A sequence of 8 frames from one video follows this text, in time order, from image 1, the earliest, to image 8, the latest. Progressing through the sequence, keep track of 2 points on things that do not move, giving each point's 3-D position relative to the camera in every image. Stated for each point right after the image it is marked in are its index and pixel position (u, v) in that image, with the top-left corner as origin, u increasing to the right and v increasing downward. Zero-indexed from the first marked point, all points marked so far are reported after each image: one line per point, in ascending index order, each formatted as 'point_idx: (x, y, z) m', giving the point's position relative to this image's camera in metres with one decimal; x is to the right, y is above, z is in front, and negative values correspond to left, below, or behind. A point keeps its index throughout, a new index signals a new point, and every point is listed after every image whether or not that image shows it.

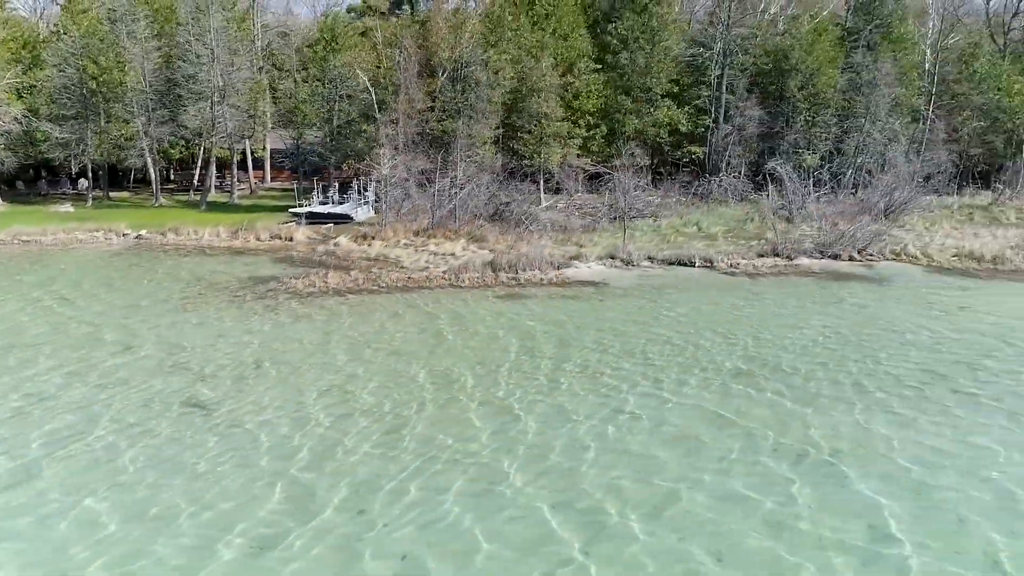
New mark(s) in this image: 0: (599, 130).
0: (+2.1, +3.8, +19.8) m
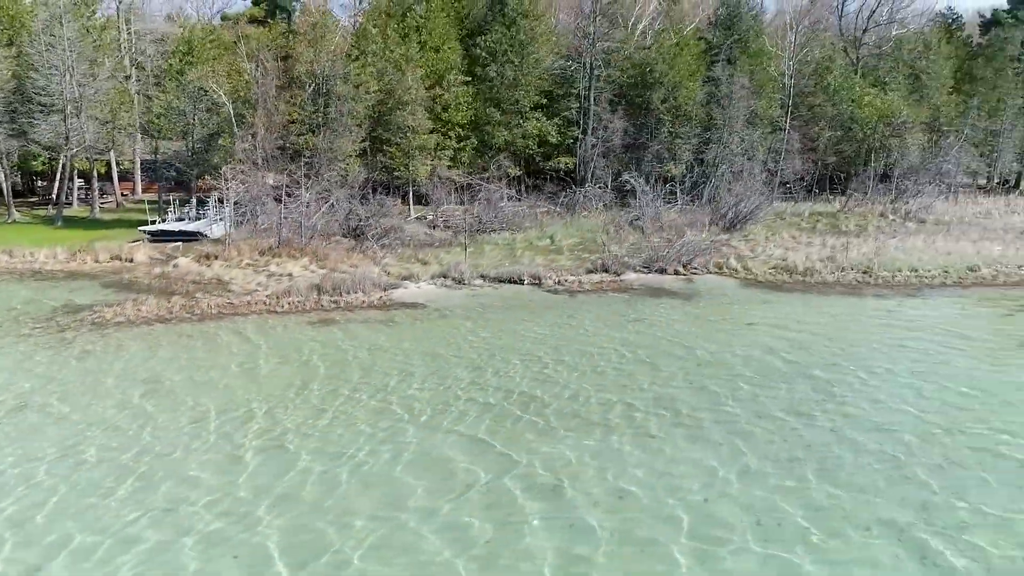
0: (-1.1, +3.6, +20.0) m
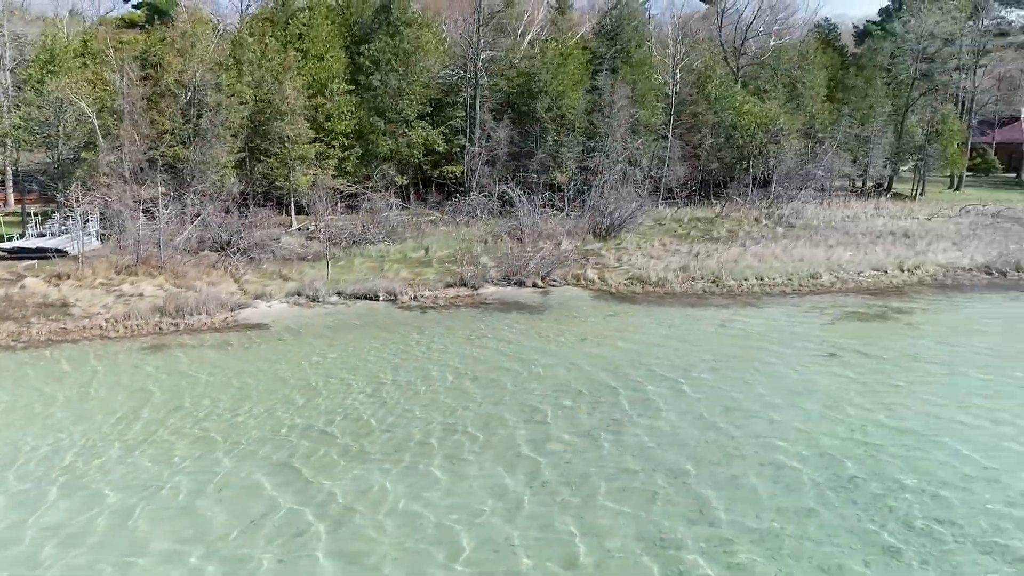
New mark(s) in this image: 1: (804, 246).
0: (-3.9, +3.4, +19.9) m
1: (+5.9, +0.8, +16.5) m
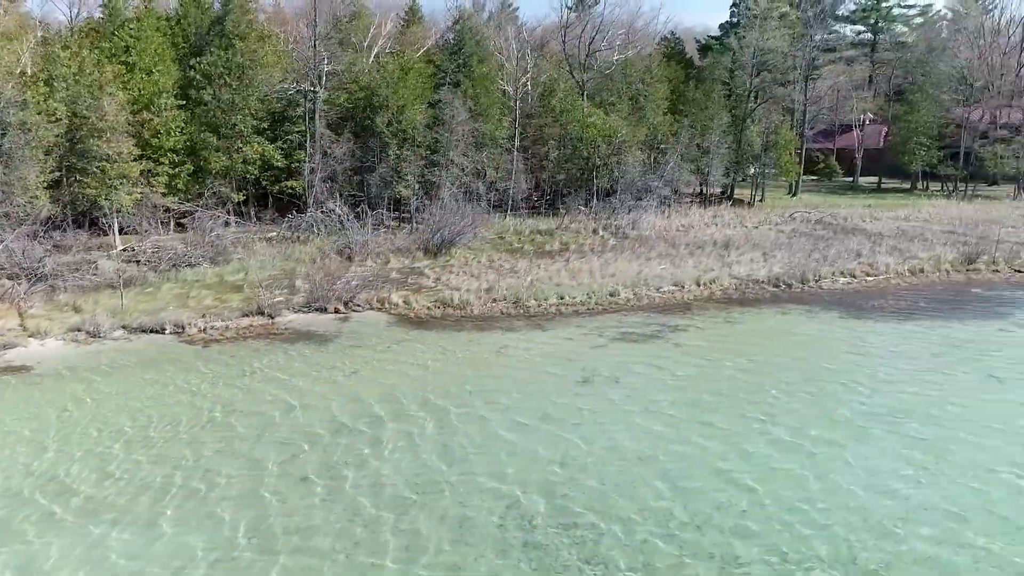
0: (-7.8, +2.9, +19.4) m
1: (+2.3, +0.6, +17.2) m
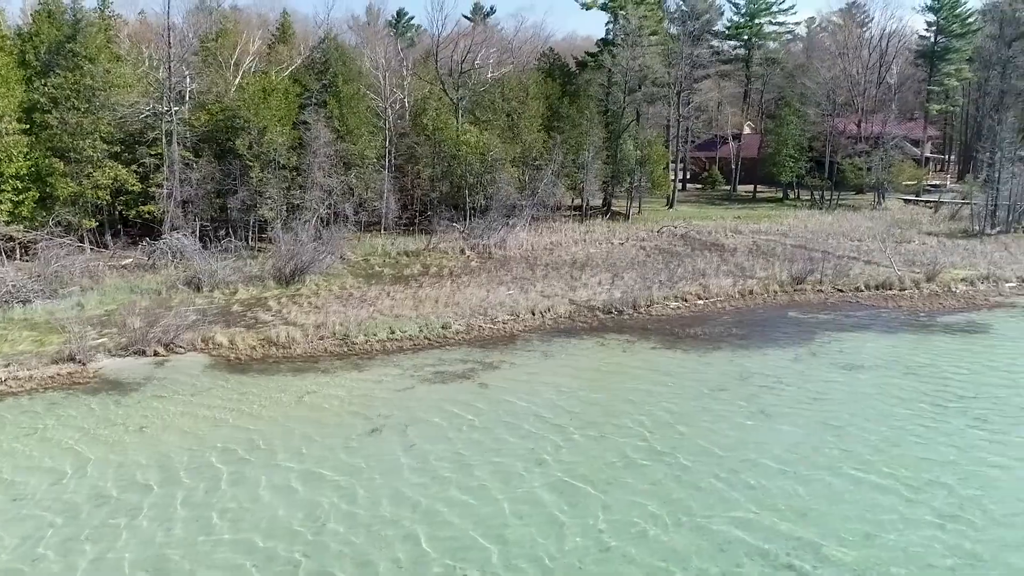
0: (-11.2, +2.1, +18.8) m
1: (-0.8, +0.1, +17.5) m
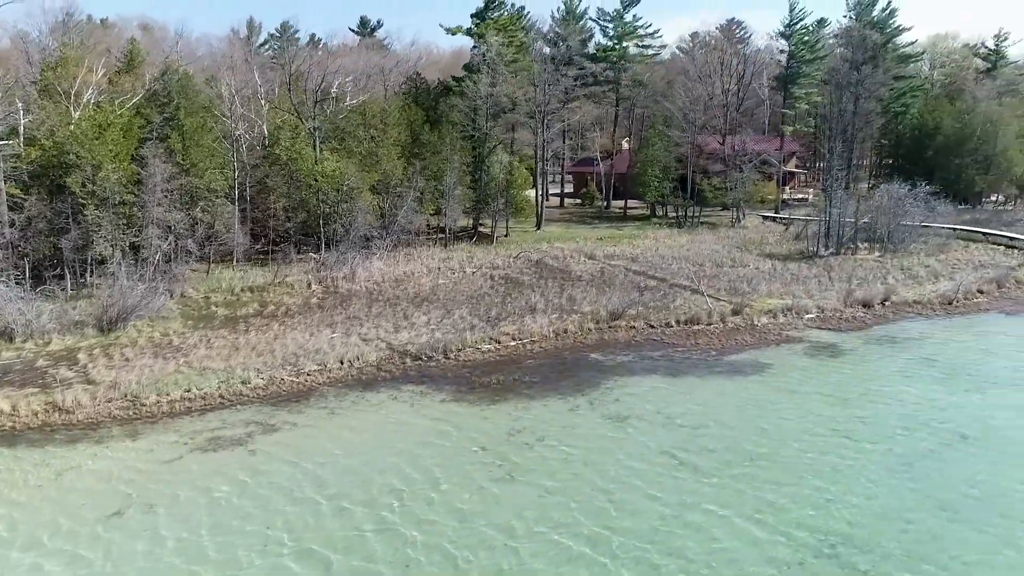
0: (-15.0, +1.0, +18.0) m
1: (-4.6, -0.8, +17.8) m
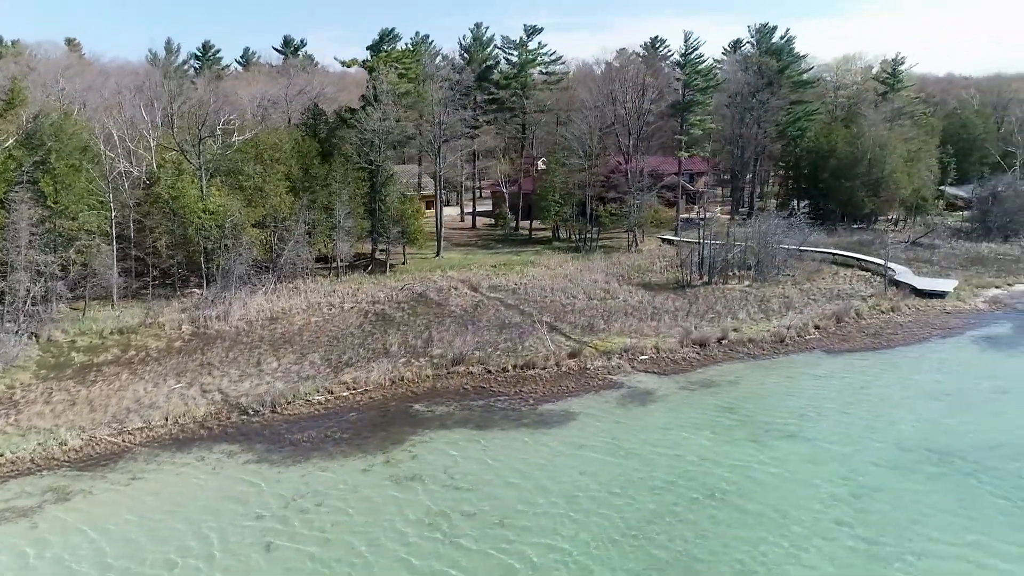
0: (-18.6, -0.2, +18.1) m
1: (-8.1, -2.0, +18.3) m
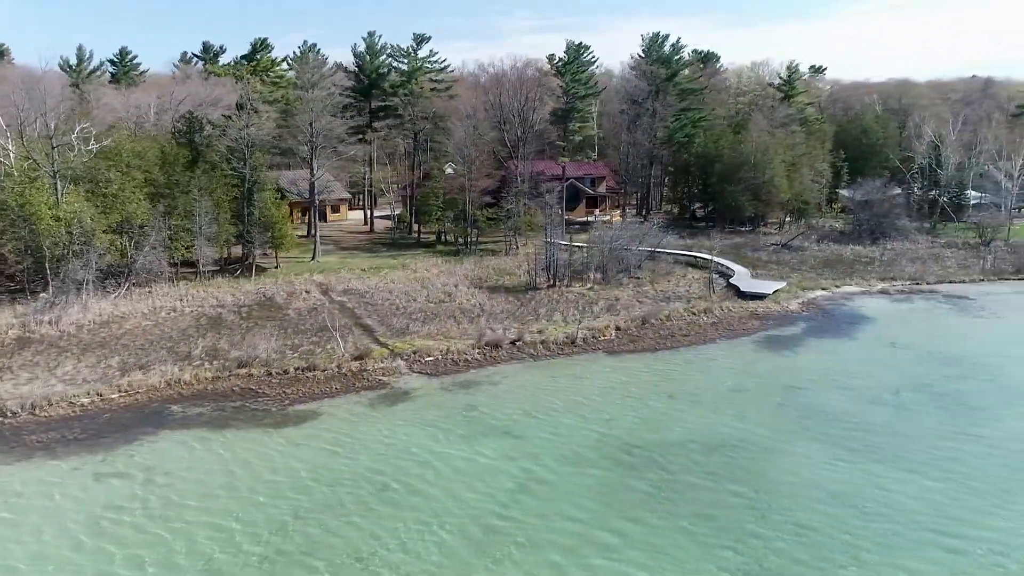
0: (-23.8, -0.4, +18.6) m
1: (-13.3, -2.1, +19.1) m
